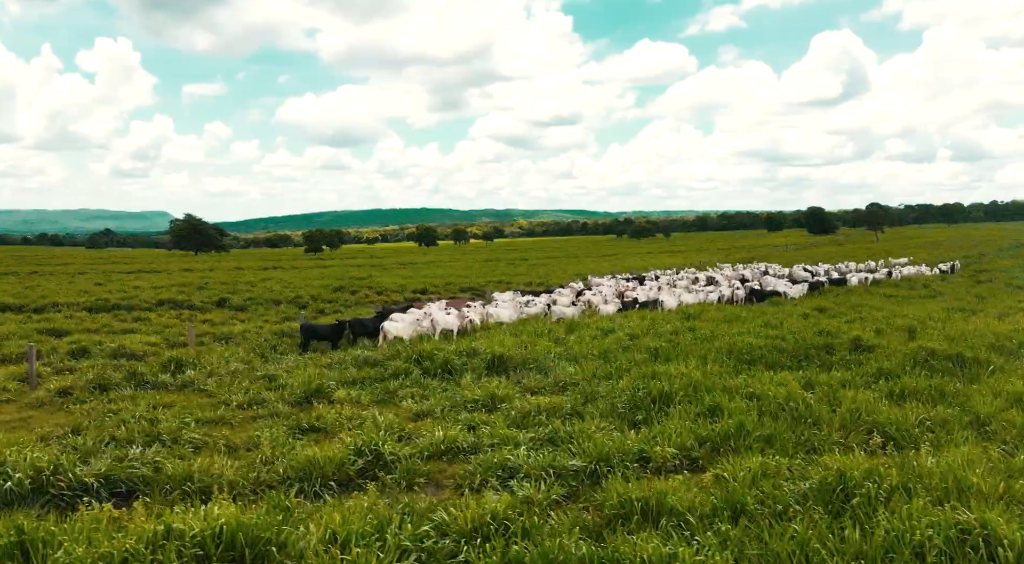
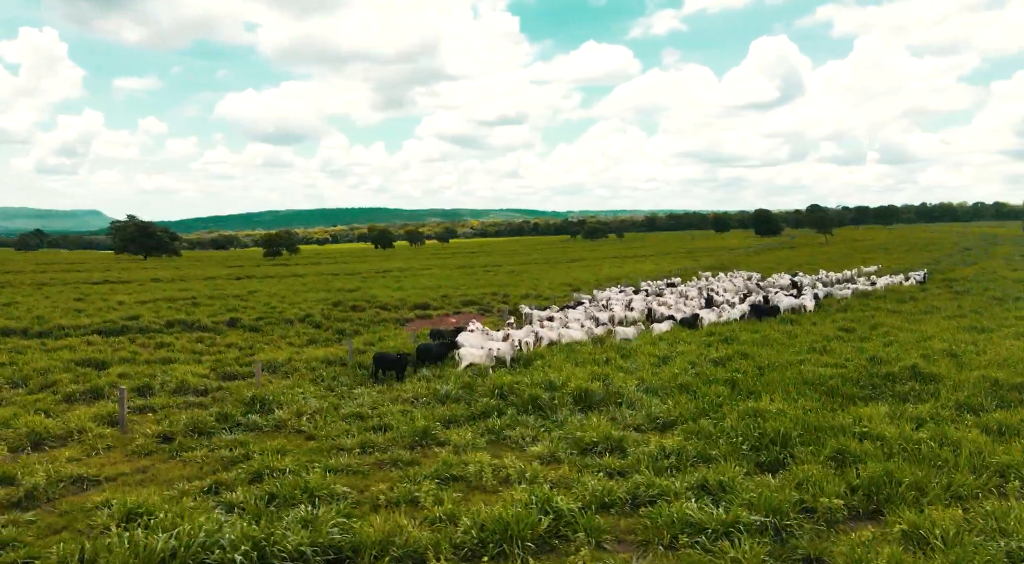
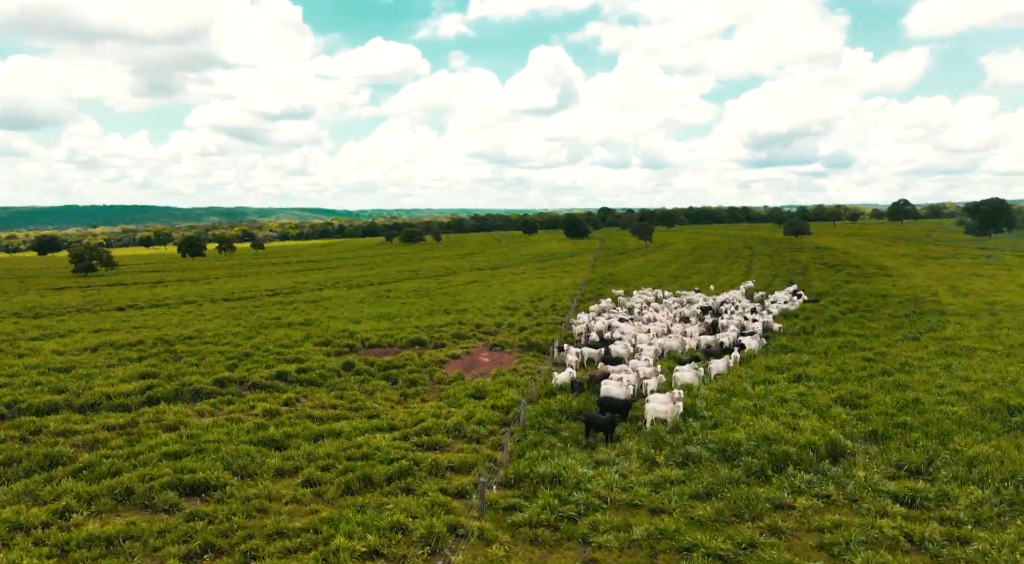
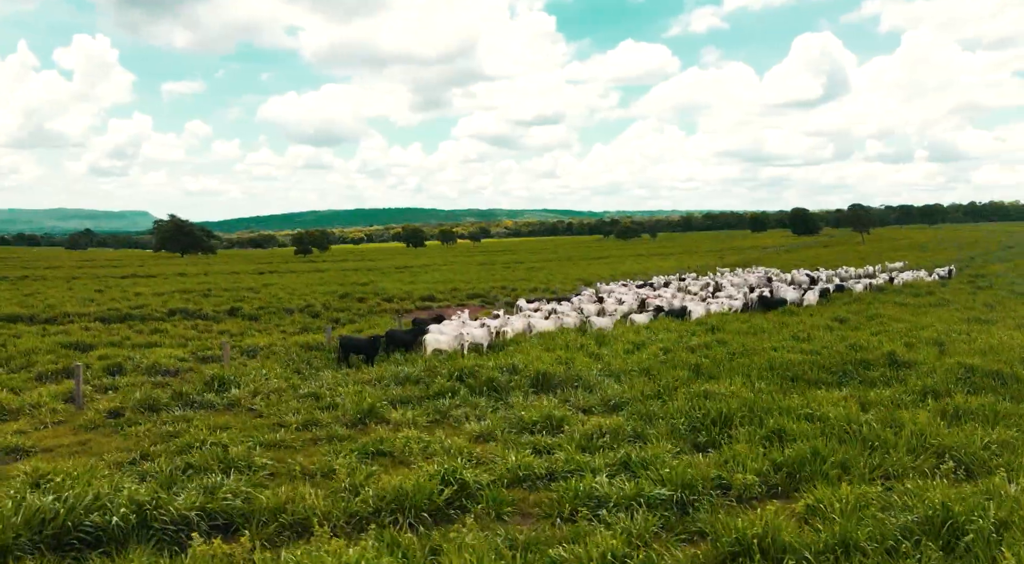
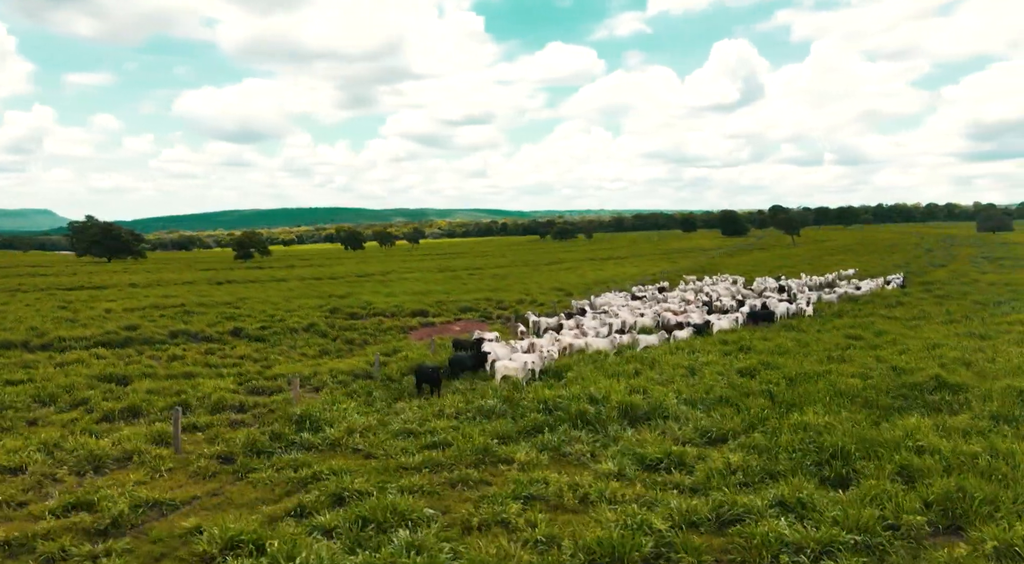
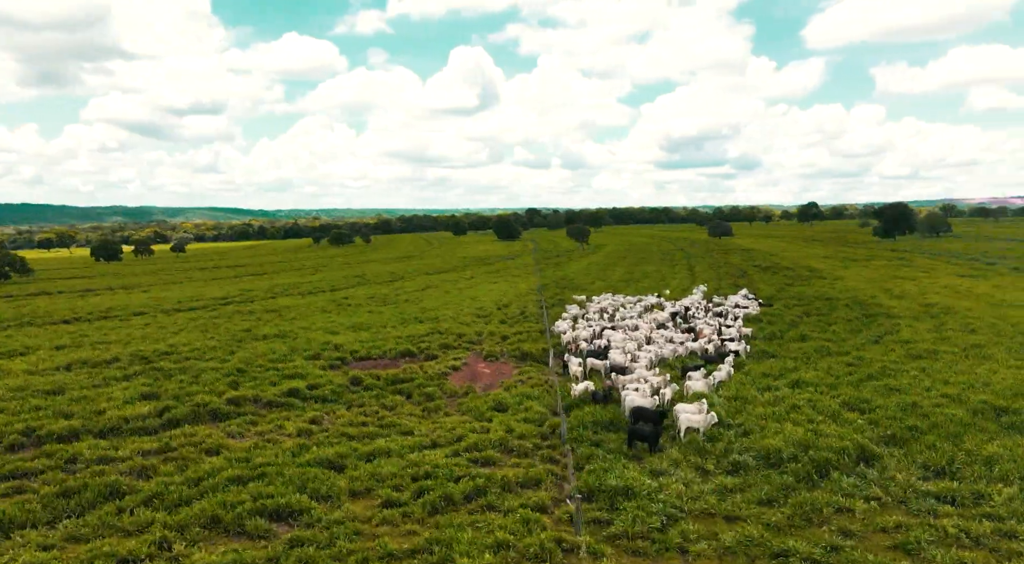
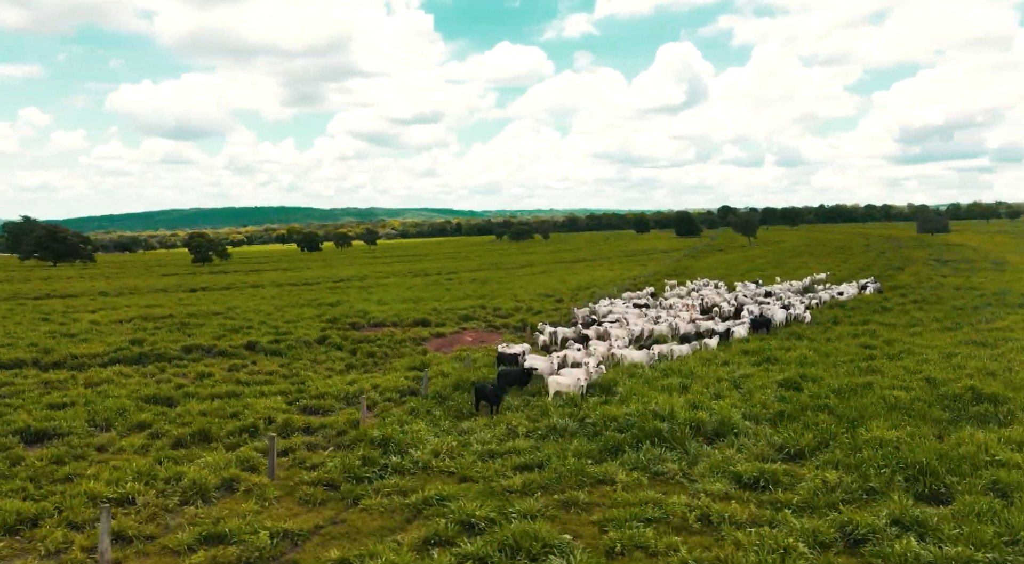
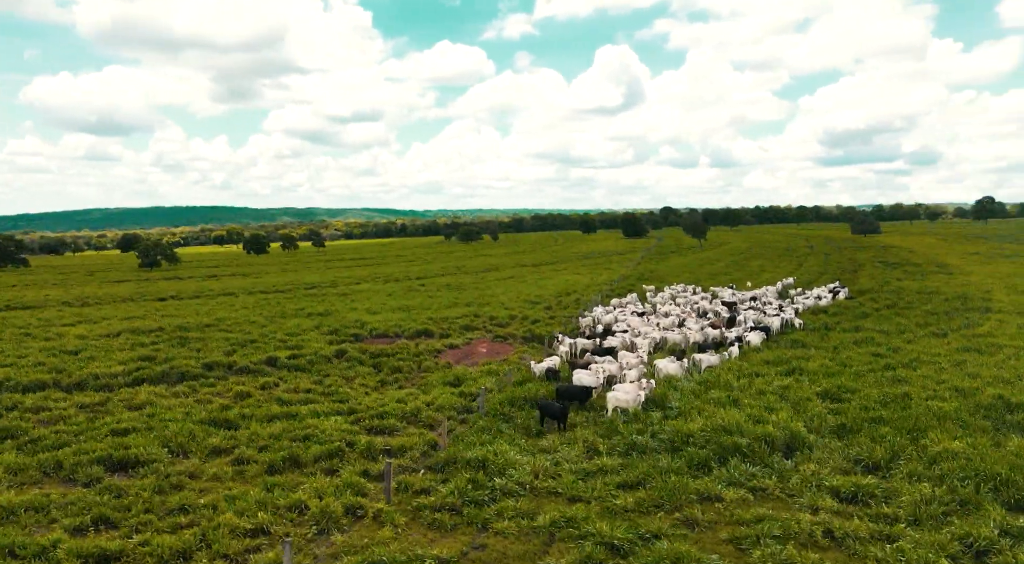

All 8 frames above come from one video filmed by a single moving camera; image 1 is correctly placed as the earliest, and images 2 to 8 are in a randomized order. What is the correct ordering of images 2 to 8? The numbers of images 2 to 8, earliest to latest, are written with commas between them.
4, 2, 5, 7, 8, 3, 6
